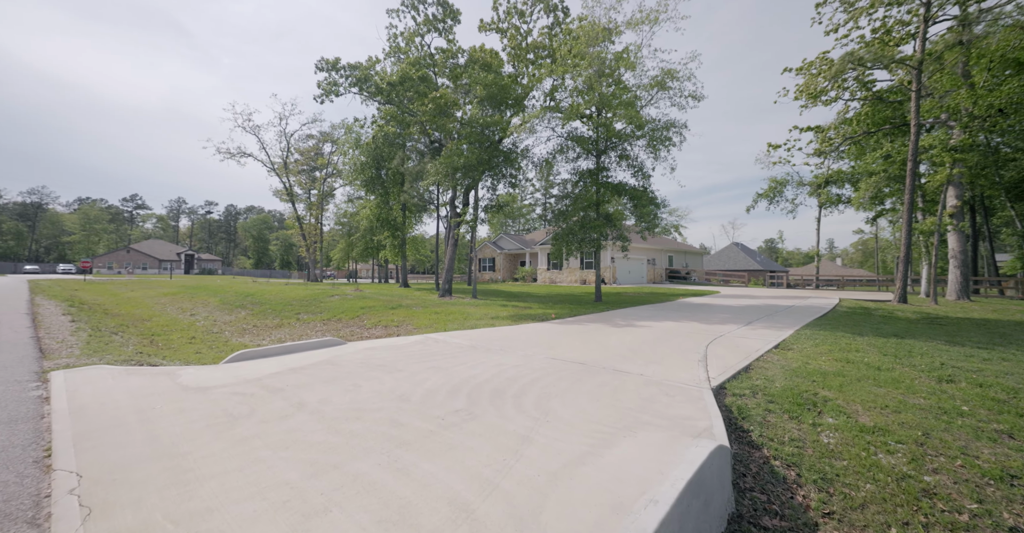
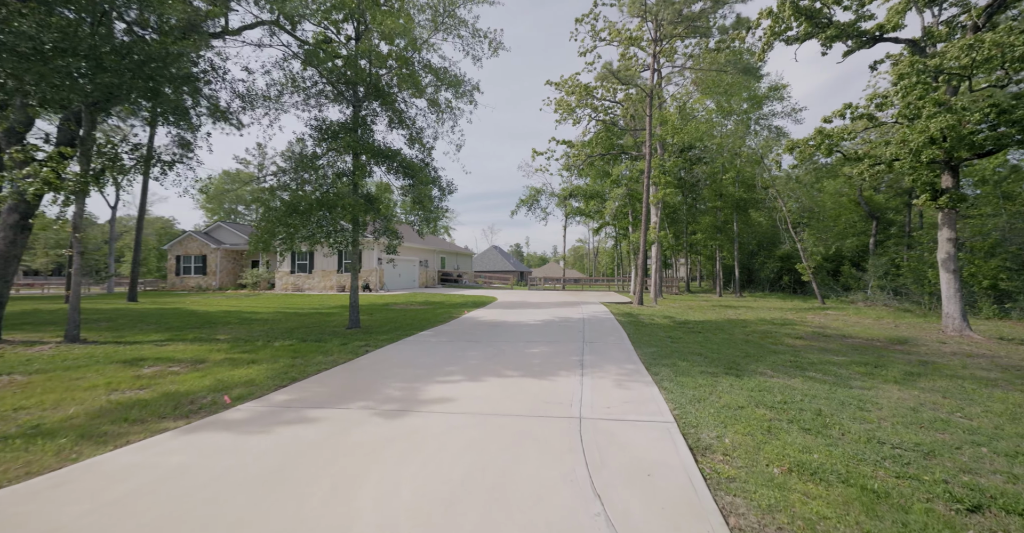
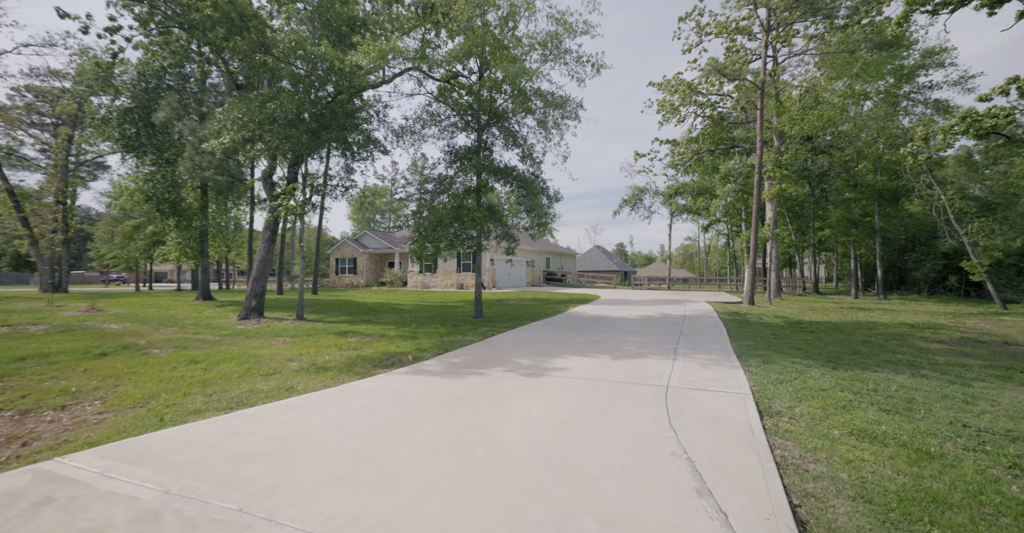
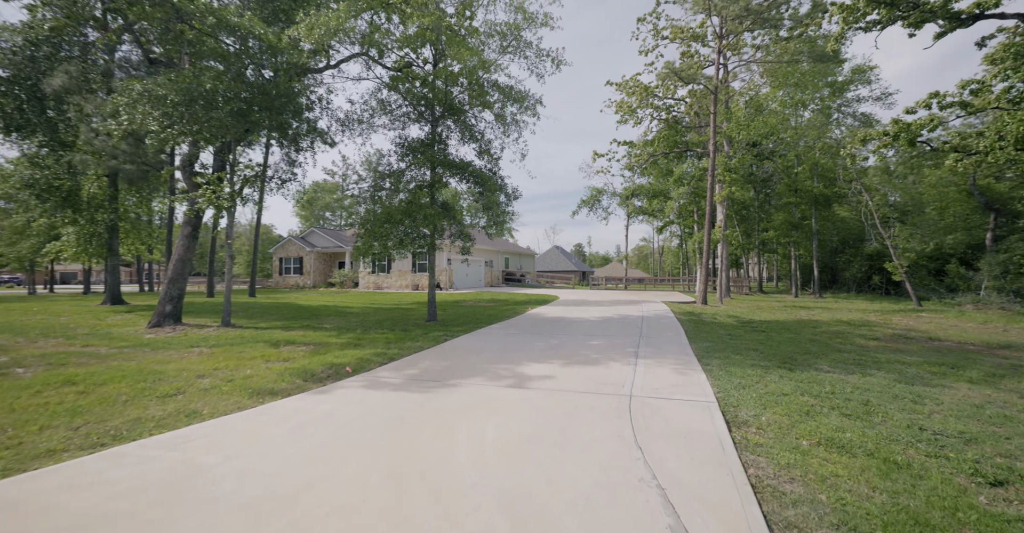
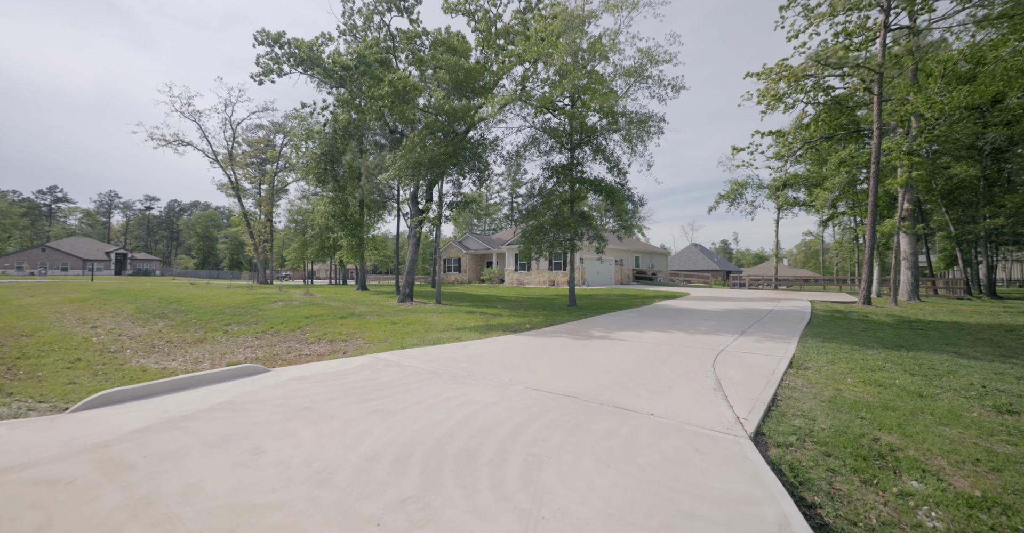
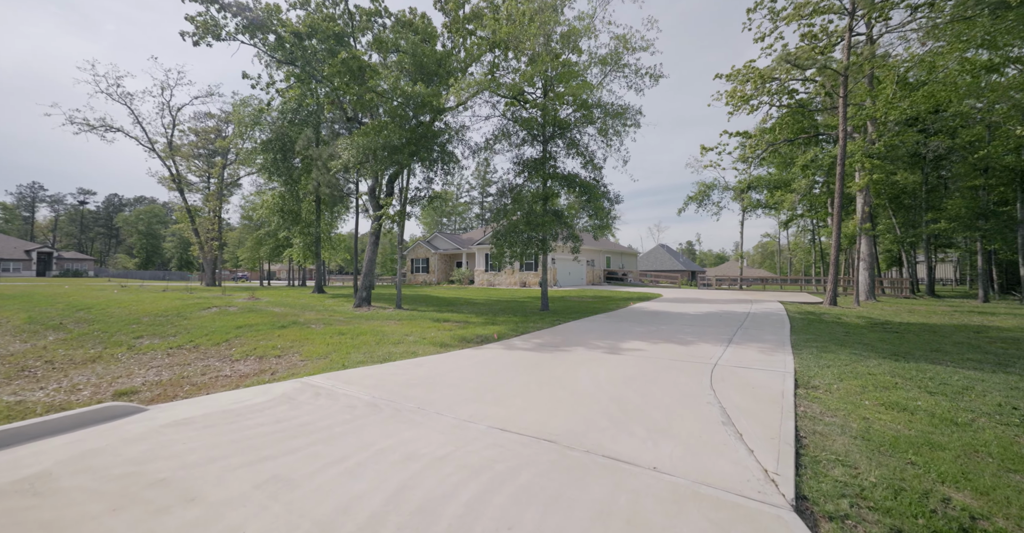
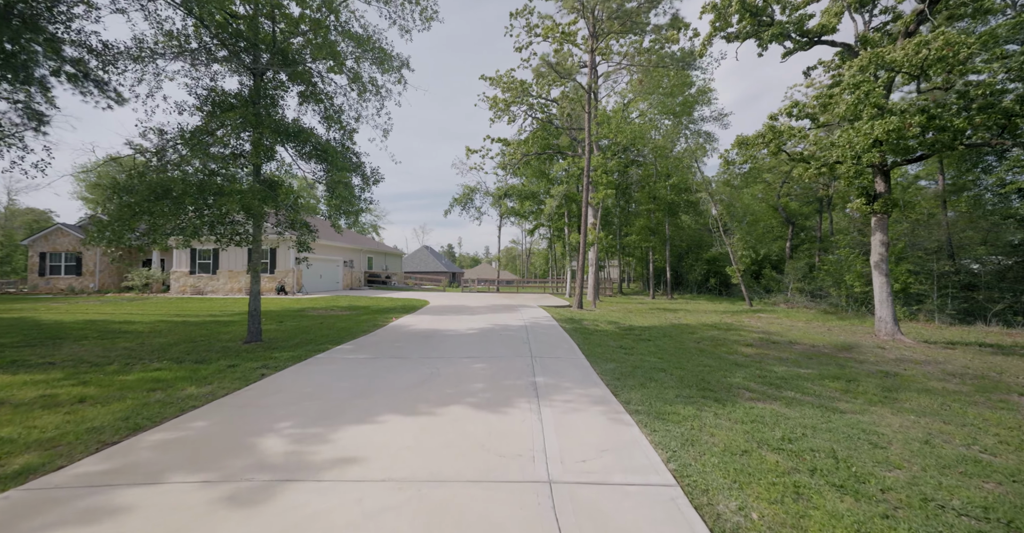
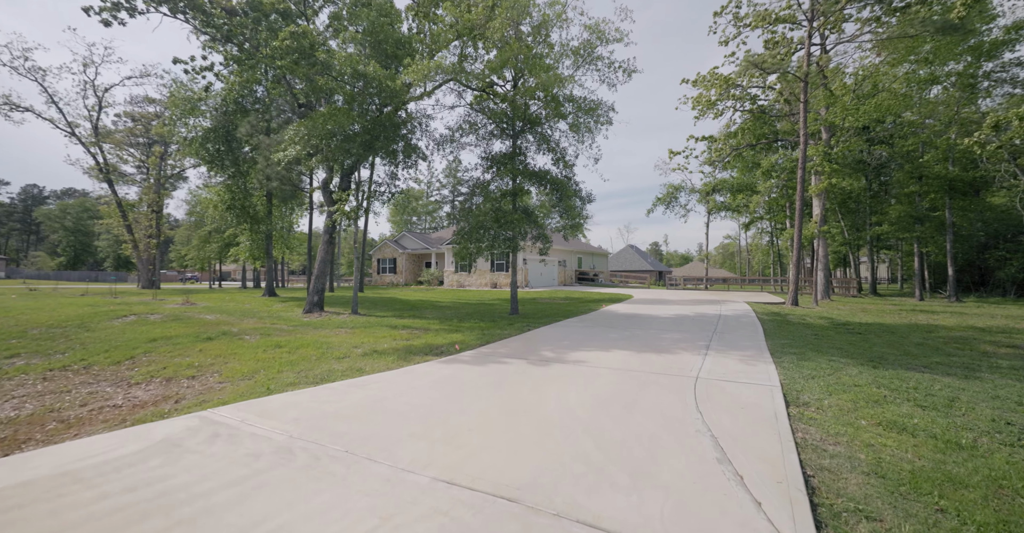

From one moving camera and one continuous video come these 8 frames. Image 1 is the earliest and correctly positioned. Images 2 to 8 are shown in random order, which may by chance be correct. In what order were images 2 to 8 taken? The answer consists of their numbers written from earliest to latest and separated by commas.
5, 6, 8, 3, 4, 2, 7
